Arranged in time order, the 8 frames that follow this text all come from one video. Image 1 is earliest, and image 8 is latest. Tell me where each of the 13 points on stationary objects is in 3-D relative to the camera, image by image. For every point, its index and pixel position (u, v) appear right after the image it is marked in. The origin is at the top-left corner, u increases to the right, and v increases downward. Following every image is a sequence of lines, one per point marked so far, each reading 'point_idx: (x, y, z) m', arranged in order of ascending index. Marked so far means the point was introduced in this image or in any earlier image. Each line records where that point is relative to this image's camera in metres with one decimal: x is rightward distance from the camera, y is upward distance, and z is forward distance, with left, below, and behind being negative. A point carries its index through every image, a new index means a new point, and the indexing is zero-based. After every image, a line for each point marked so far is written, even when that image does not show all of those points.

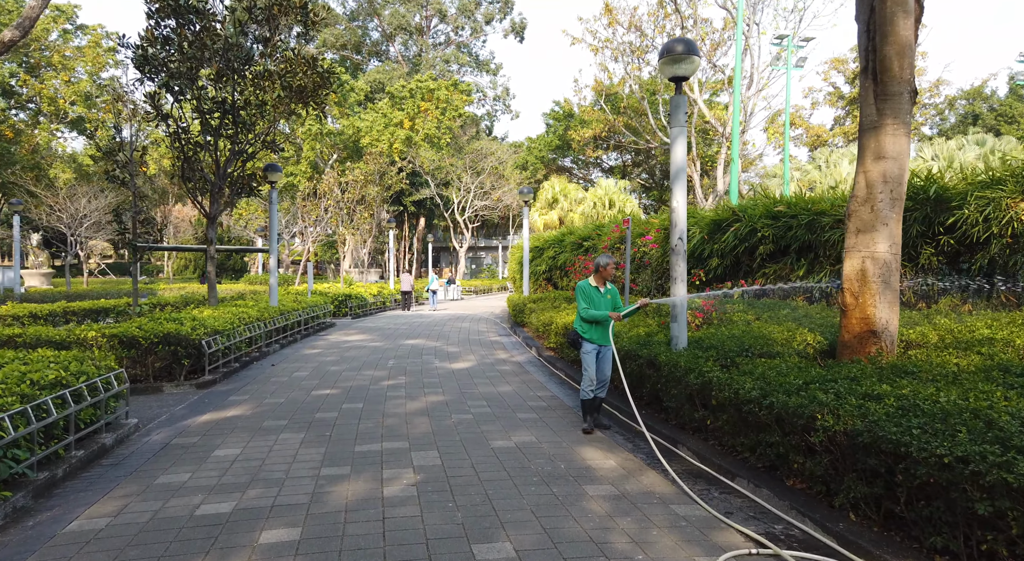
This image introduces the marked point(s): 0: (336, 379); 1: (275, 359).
0: (-2.2, -1.3, +8.6) m
1: (-3.7, -1.3, +10.6) m
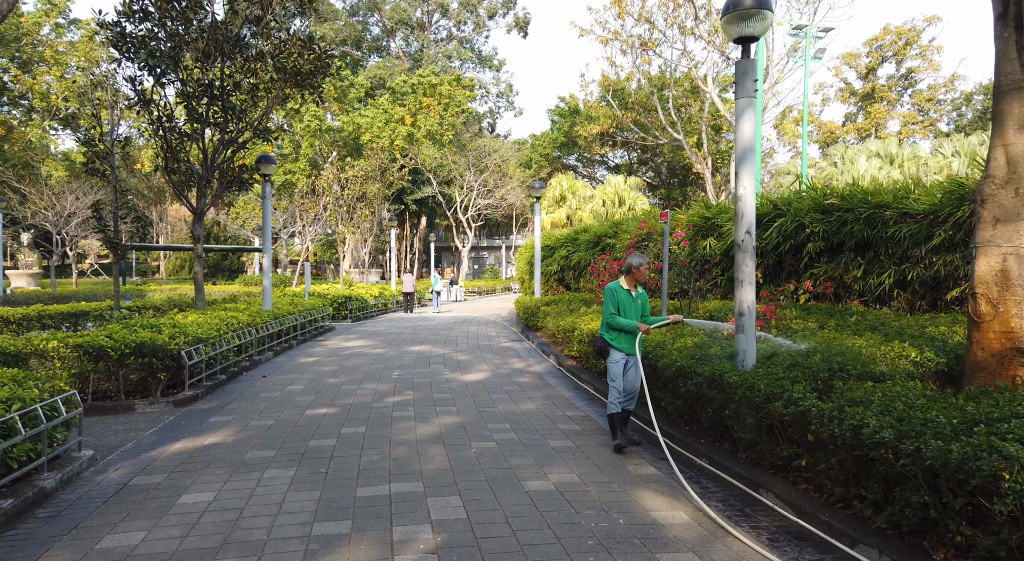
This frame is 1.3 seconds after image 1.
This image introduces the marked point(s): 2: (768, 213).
0: (-2.0, -1.3, +7.5) m
1: (-3.5, -1.3, +9.6) m
2: (+3.5, +0.9, +9.1) m
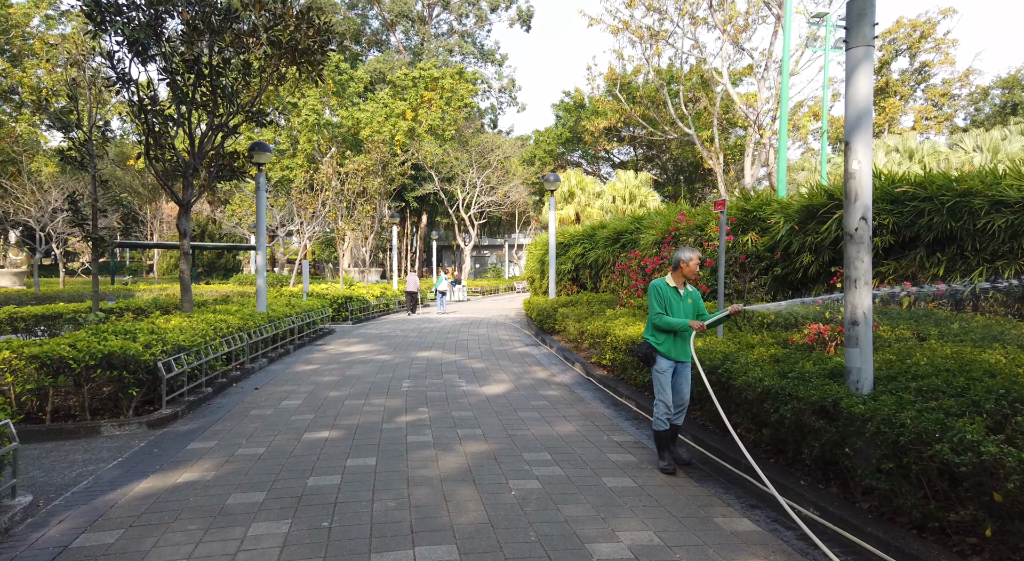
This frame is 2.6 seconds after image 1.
0: (-1.7, -1.3, +6.5) m
1: (-3.2, -1.3, +8.5) m
2: (+3.8, +0.9, +8.1) m
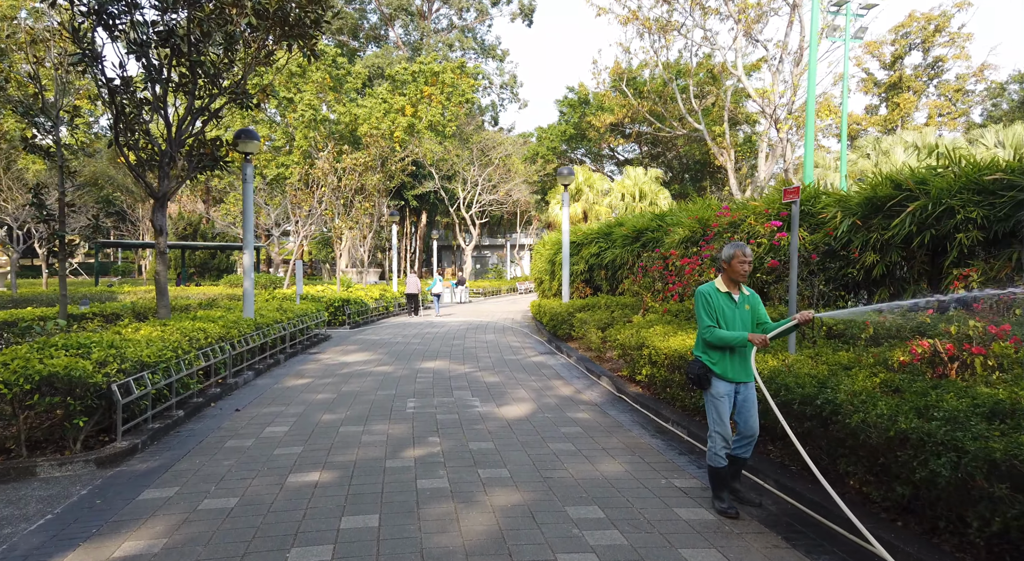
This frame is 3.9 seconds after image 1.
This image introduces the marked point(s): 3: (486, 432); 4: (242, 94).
0: (-1.5, -1.3, +5.4) m
1: (-3.0, -1.3, +7.4) m
2: (+4.0, +0.9, +7.0) m
3: (-0.2, -1.3, +5.7) m
4: (-3.7, +2.6, +9.2) m
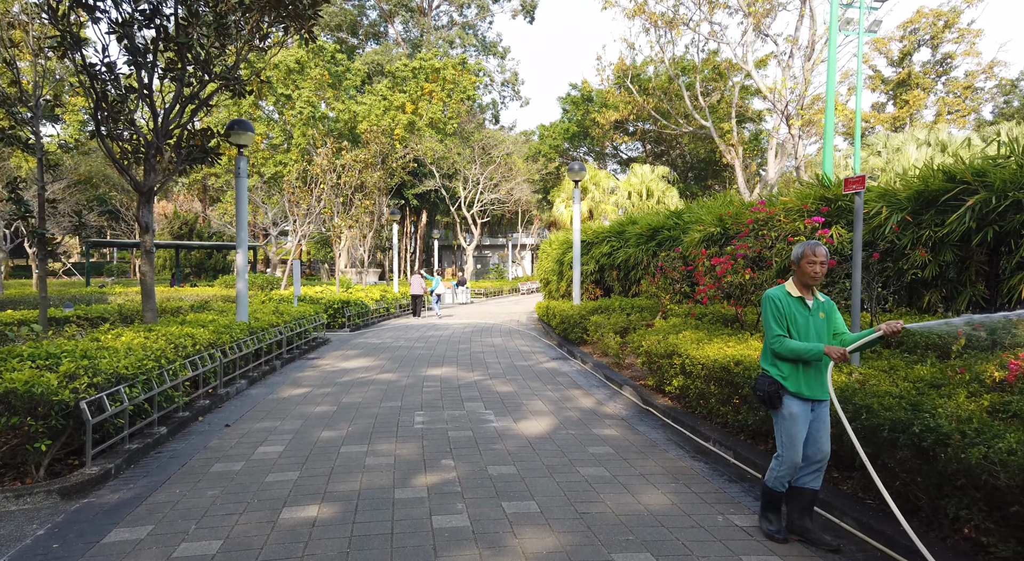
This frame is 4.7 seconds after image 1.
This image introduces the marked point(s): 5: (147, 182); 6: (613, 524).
0: (-1.3, -1.3, +4.8) m
1: (-2.8, -1.3, +6.8) m
2: (+4.2, +0.9, +6.4) m
3: (0.0, -1.3, +5.1) m
4: (-3.6, +2.5, +8.5) m
5: (-4.5, +1.2, +8.3) m
6: (+0.6, -1.3, +3.7) m
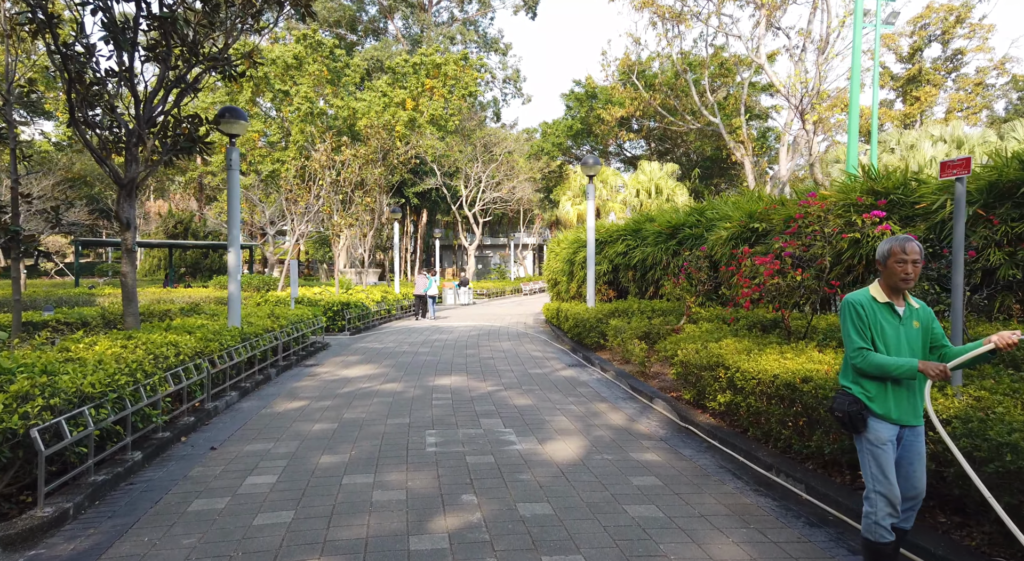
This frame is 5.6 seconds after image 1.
0: (-1.1, -1.4, +4.0) m
1: (-2.6, -1.4, +6.0) m
2: (+4.4, +0.9, +5.7) m
3: (+0.2, -1.3, +4.3) m
4: (-3.4, +2.5, +7.8) m
5: (-4.3, +1.2, +7.5) m
6: (+0.8, -1.4, +2.9) m
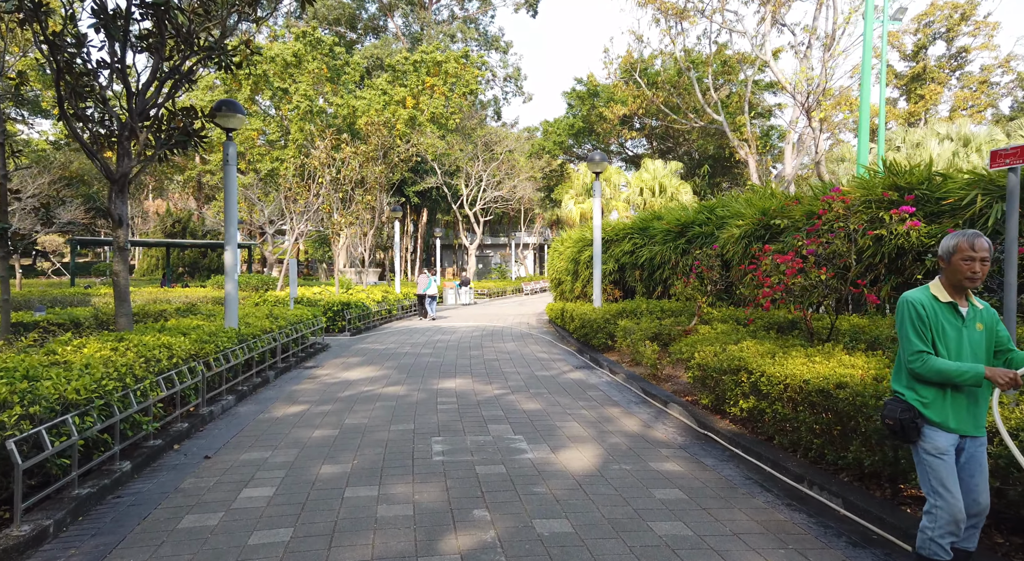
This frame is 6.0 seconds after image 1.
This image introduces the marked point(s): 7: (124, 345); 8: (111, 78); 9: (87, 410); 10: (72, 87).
0: (-1.0, -1.3, +3.7) m
1: (-2.5, -1.4, +5.7) m
2: (+4.5, +0.9, +5.4) m
3: (+0.2, -1.3, +4.0) m
4: (-3.3, +2.5, +7.5) m
5: (-4.2, +1.2, +7.2) m
6: (+0.9, -1.3, +2.6) m
7: (-3.4, -0.6, +5.9) m
8: (-4.4, +2.2, +7.3) m
9: (-2.7, -0.8, +4.2) m
10: (-4.6, +2.0, +7.1) m
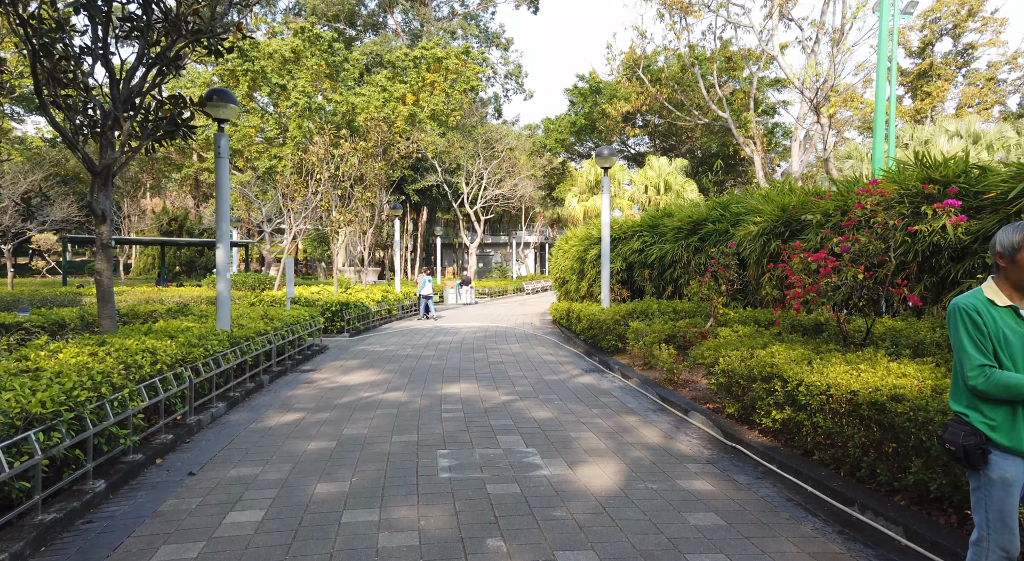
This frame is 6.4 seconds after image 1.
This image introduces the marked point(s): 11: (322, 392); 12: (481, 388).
0: (-0.9, -1.3, +3.3) m
1: (-2.4, -1.3, +5.3) m
2: (+4.6, +0.9, +5.0) m
3: (+0.3, -1.3, +3.6) m
4: (-3.2, +2.5, +7.1) m
5: (-4.1, +1.2, +6.8) m
6: (+0.9, -1.3, +2.2) m
7: (-3.4, -0.6, +5.5) m
8: (-4.3, +2.2, +6.8) m
9: (-2.6, -0.8, +3.8) m
10: (-4.5, +2.0, +6.6) m
11: (-2.2, -1.3, +7.7) m
12: (-0.4, -1.2, +7.7) m
